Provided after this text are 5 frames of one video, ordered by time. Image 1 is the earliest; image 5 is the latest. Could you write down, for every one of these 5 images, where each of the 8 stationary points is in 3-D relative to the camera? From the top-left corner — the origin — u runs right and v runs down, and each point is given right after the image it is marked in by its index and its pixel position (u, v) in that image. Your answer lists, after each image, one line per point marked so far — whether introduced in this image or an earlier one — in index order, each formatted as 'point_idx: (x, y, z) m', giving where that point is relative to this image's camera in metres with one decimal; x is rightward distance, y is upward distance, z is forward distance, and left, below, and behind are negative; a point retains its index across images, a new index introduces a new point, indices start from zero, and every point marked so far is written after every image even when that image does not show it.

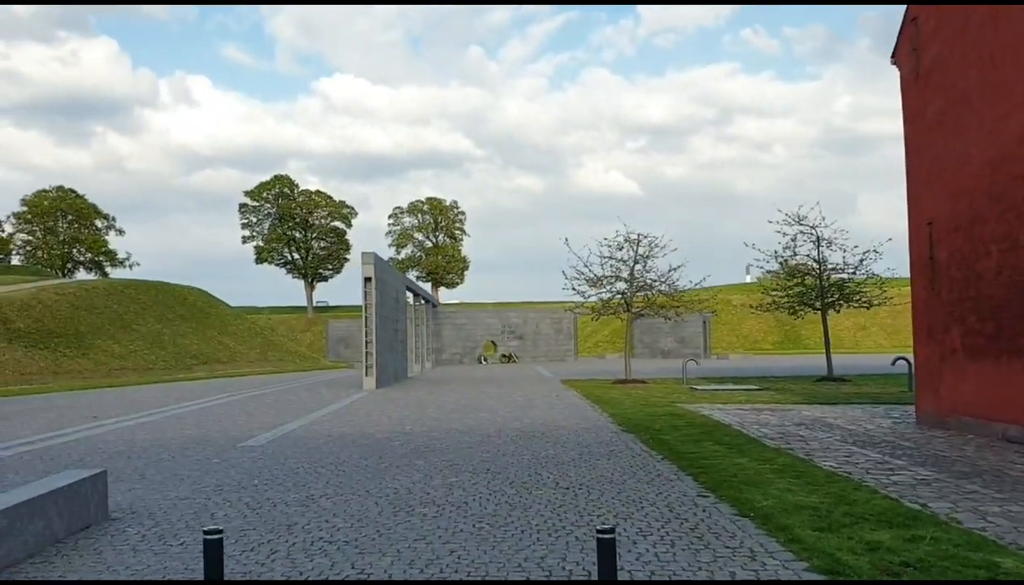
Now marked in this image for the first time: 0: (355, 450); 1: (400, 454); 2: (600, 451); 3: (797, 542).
0: (-2.0, -2.0, +12.7) m
1: (-1.4, -2.0, +12.3) m
2: (+1.1, -1.9, +11.8) m
3: (+2.0, -1.7, +6.8) m
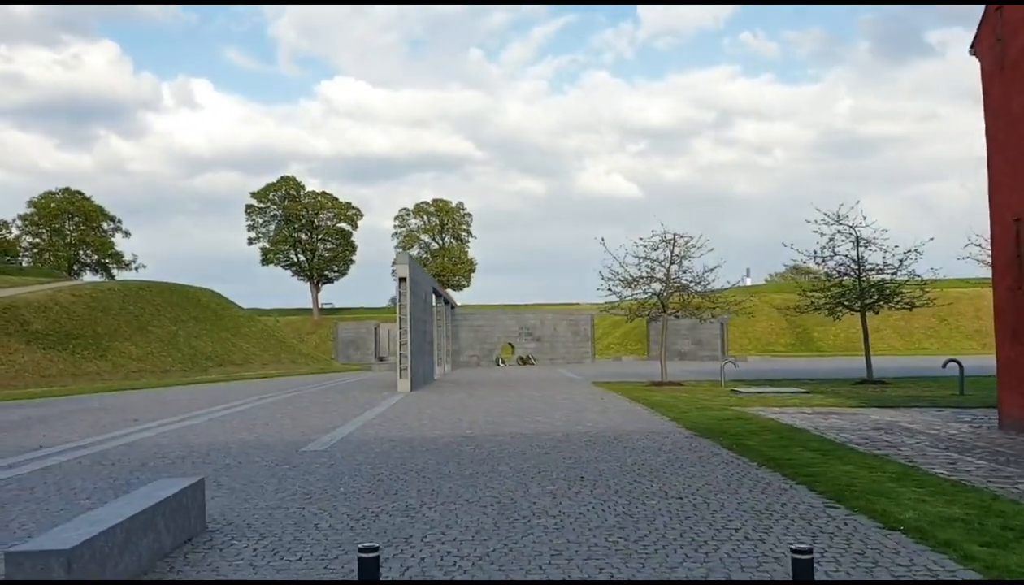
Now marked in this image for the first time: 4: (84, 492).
0: (-1.1, -2.0, +12.2) m
1: (-0.4, -2.0, +11.7) m
2: (+2.1, -1.9, +11.3) m
3: (+3.0, -1.7, +6.3) m
4: (-4.1, -2.0, +9.6) m
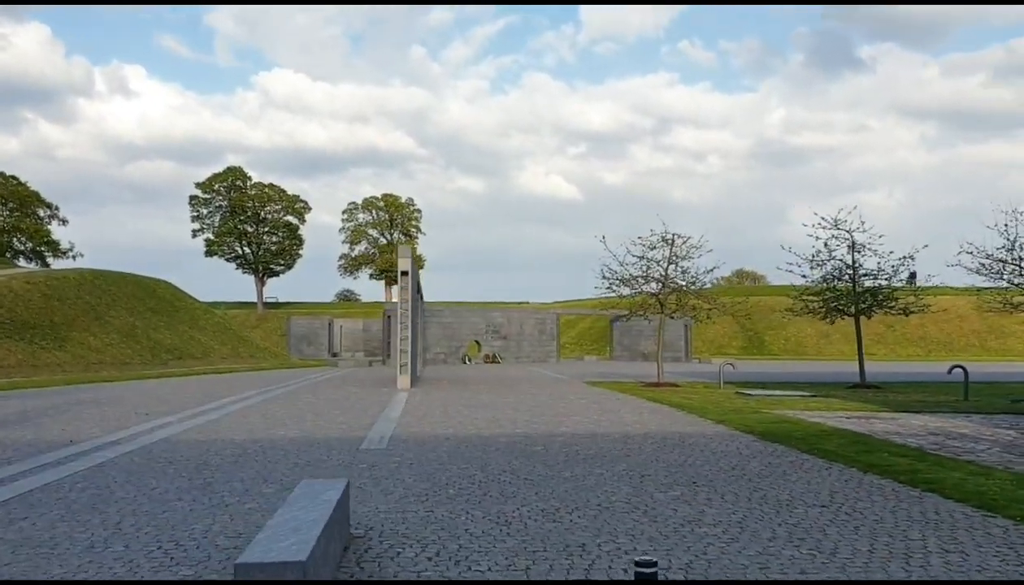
0: (-0.1, -2.0, +11.7) m
1: (+0.6, -1.9, +11.3) m
2: (+3.1, -1.9, +11.0) m
3: (+4.3, -1.7, +6.0) m
4: (-3.0, -1.9, +8.9) m
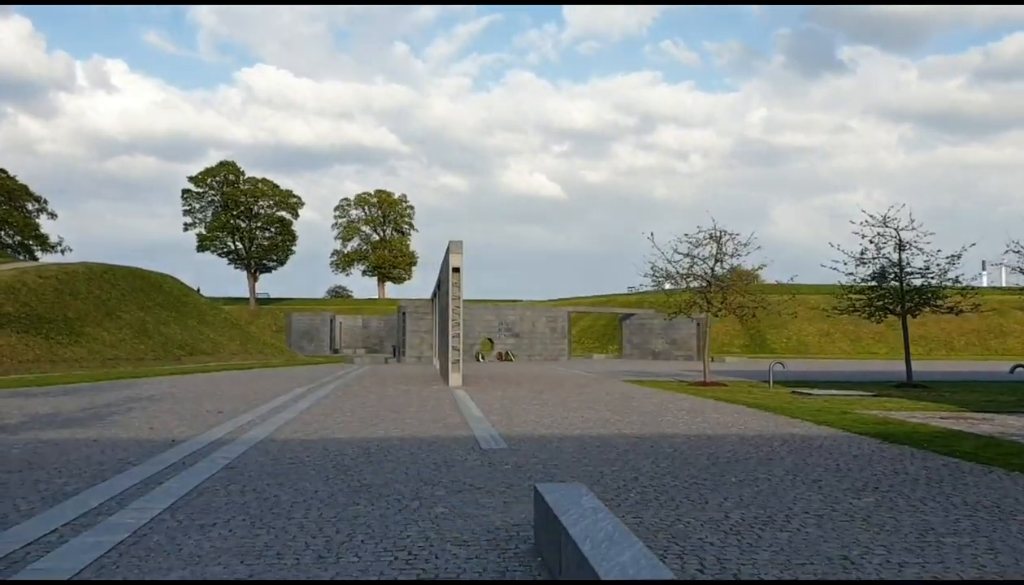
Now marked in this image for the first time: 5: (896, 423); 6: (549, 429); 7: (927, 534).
0: (+1.5, -1.9, +11.3) m
1: (+2.2, -1.9, +10.9) m
2: (+4.7, -1.9, +10.6) m
3: (+6.0, -1.7, +5.7) m
4: (-1.4, -1.8, +8.5) m
5: (+6.1, -2.1, +15.4) m
6: (+0.6, -2.0, +14.6) m
7: (+3.0, -1.8, +7.0) m
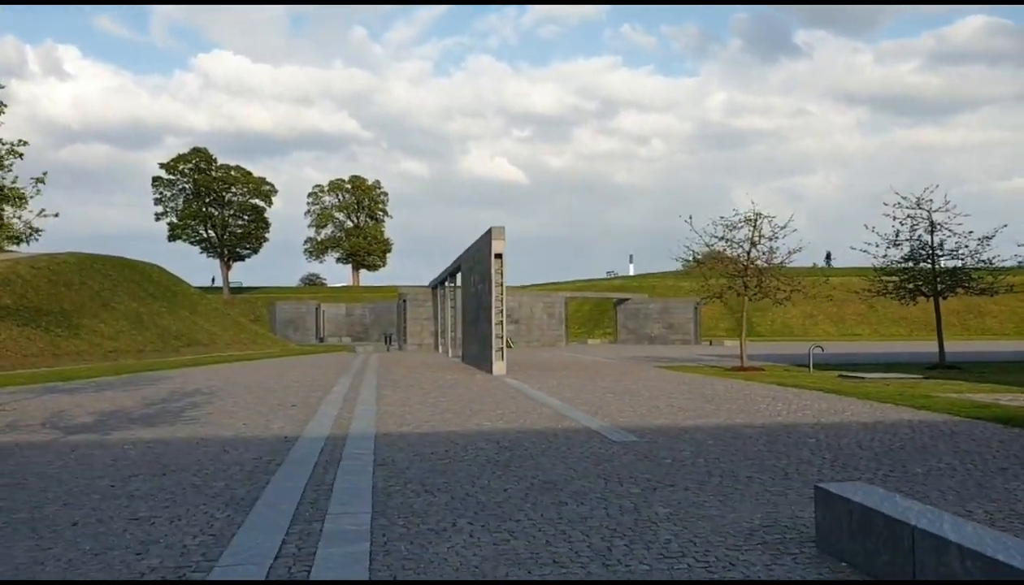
0: (+3.1, -1.7, +11.0) m
1: (+3.8, -1.7, +10.6) m
2: (+6.4, -1.7, +10.4) m
3: (+7.8, -1.6, +5.5) m
4: (+0.4, -1.7, +8.1) m
5: (+7.6, -1.8, +15.3) m
6: (+2.1, -1.8, +14.3) m
7: (+4.8, -1.6, +6.8) m
